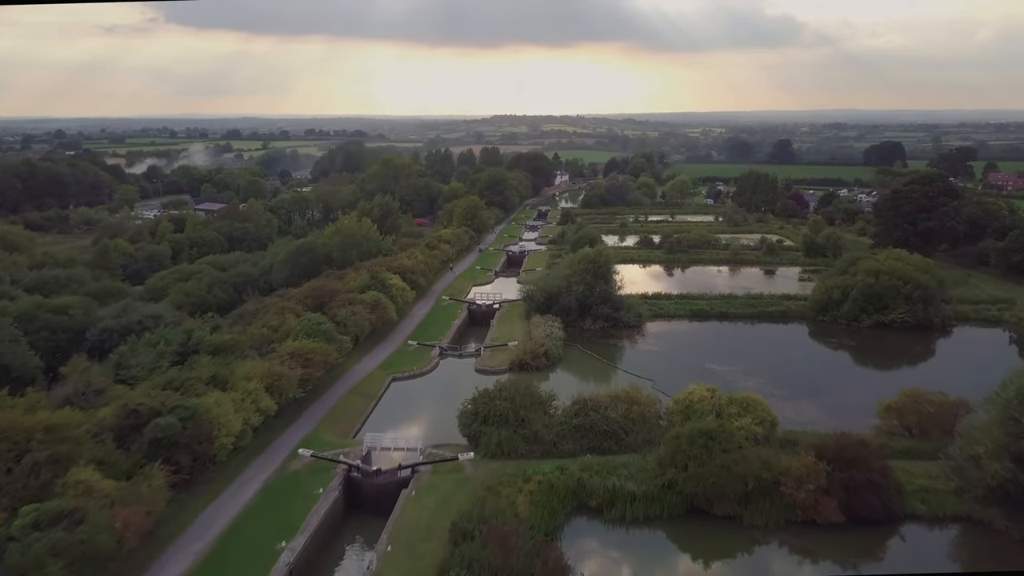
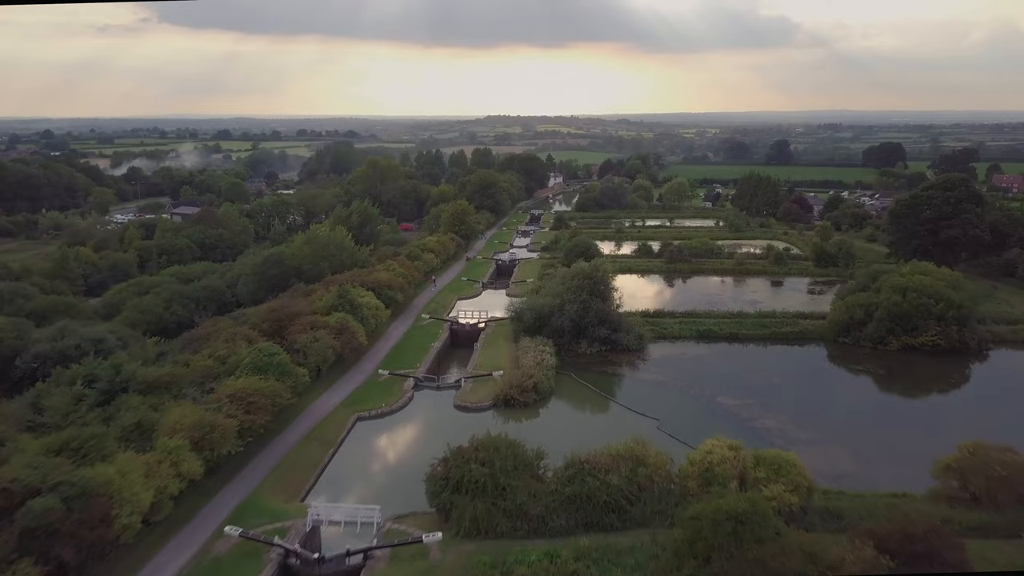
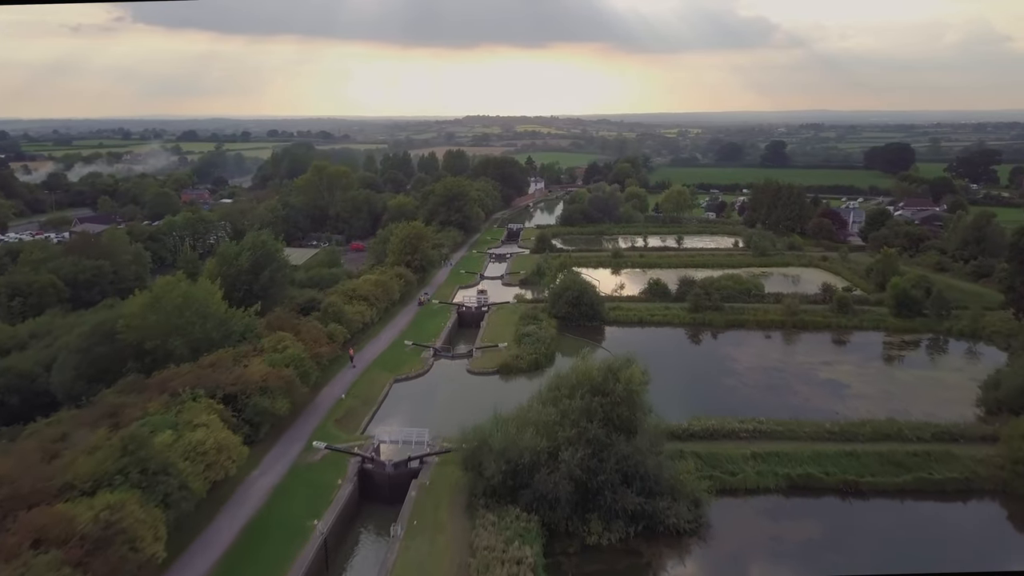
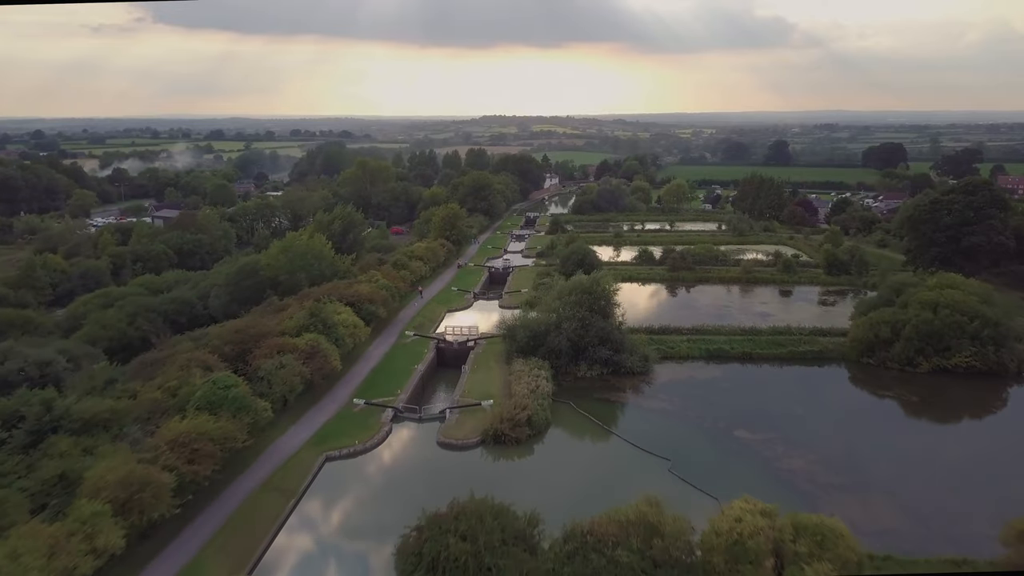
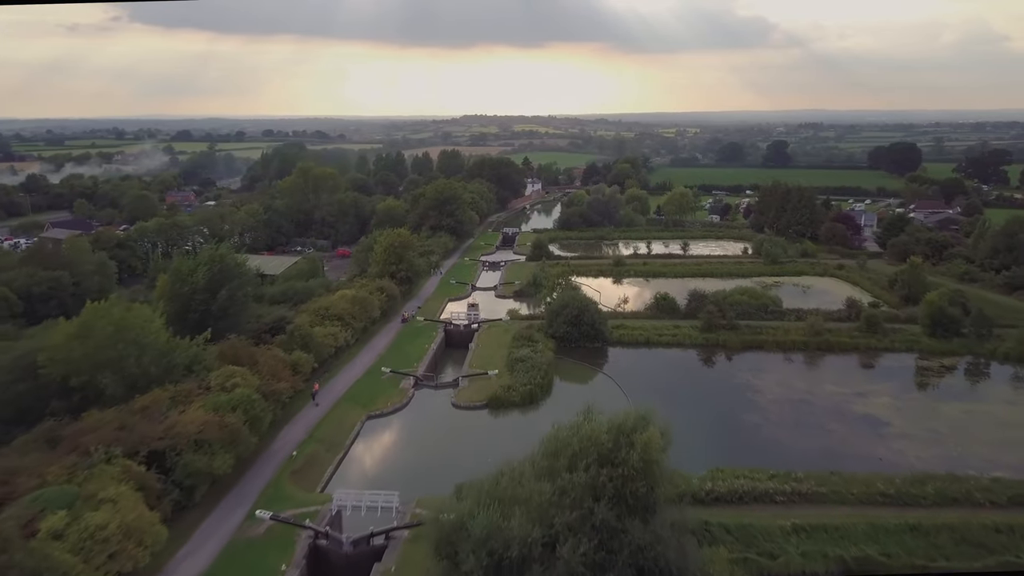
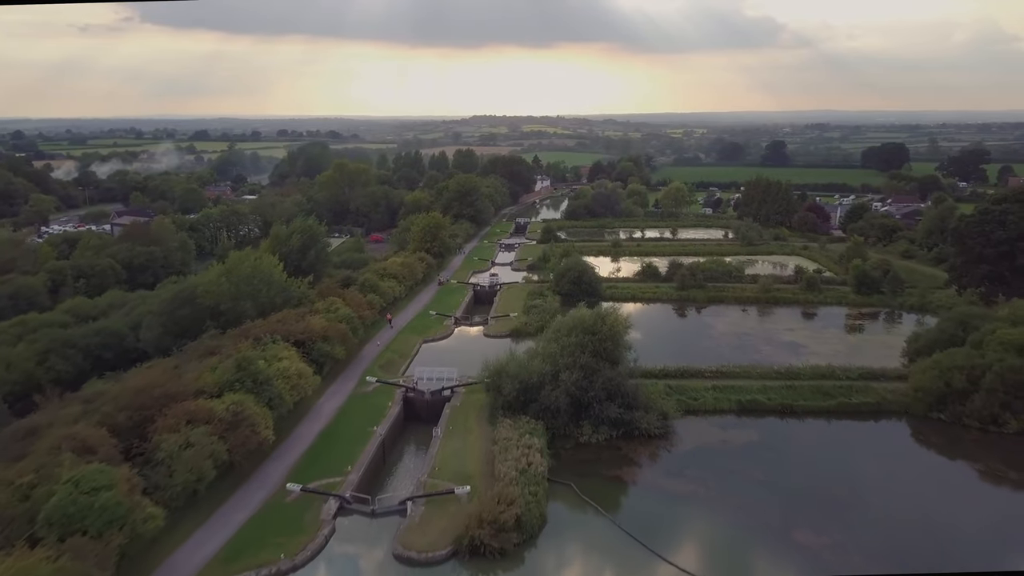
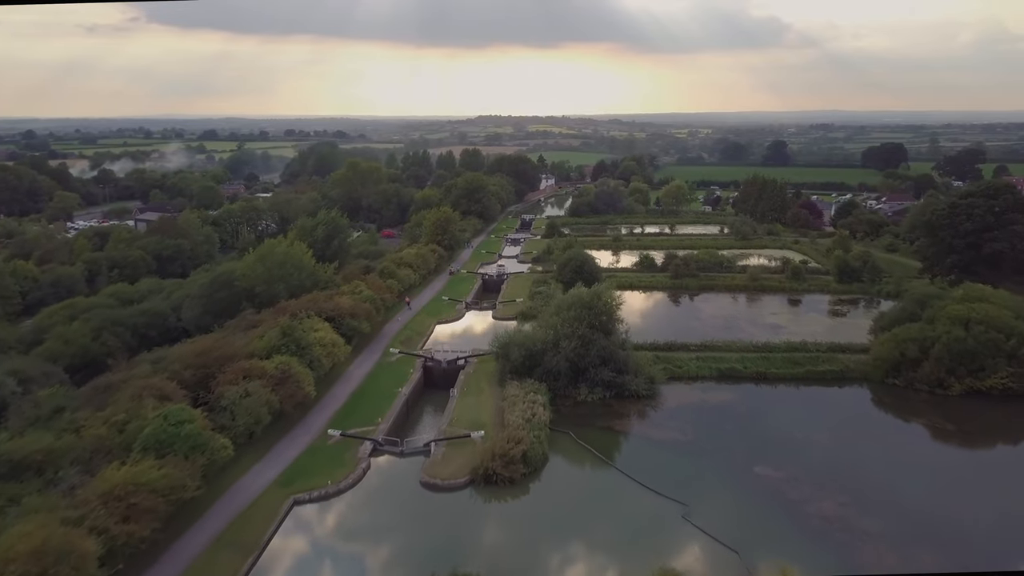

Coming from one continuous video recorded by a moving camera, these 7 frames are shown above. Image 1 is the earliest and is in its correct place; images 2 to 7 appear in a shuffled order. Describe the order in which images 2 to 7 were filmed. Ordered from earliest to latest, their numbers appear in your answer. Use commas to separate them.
2, 4, 7, 6, 3, 5
